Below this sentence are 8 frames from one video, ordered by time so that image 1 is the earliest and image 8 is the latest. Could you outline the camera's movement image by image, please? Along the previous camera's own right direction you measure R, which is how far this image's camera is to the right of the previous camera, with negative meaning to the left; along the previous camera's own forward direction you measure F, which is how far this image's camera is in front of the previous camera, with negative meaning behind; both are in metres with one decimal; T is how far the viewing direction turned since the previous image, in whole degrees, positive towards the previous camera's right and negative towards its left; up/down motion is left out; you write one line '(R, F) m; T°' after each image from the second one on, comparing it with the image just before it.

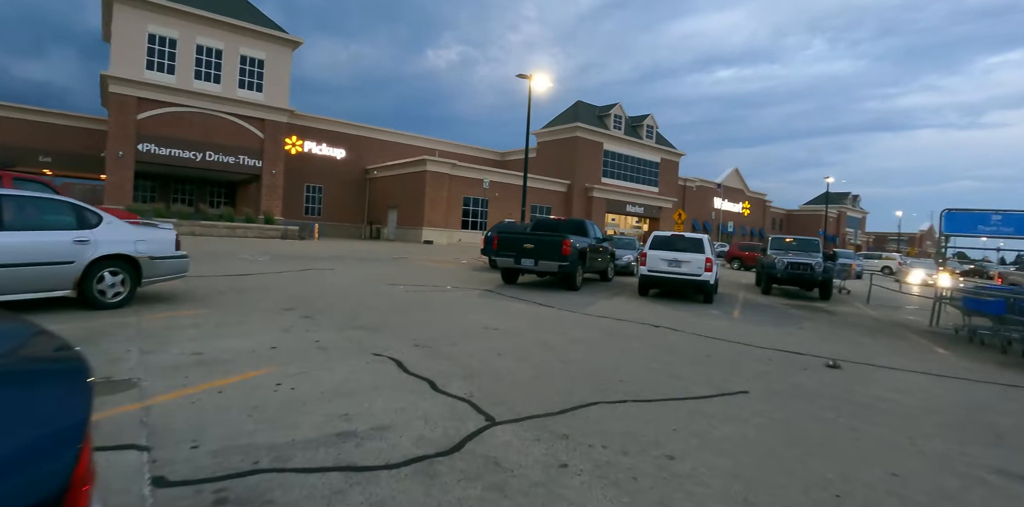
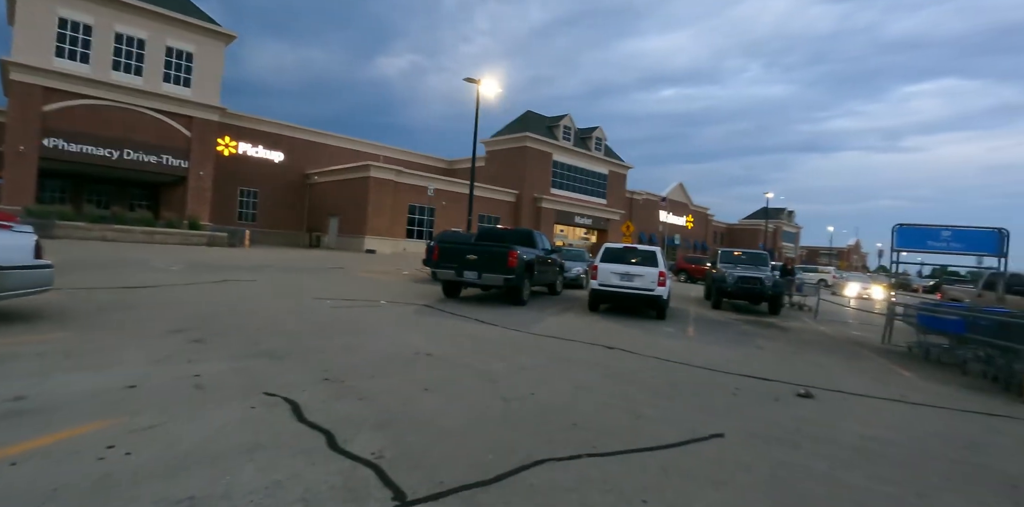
(+0.2, +1.1) m; +5°
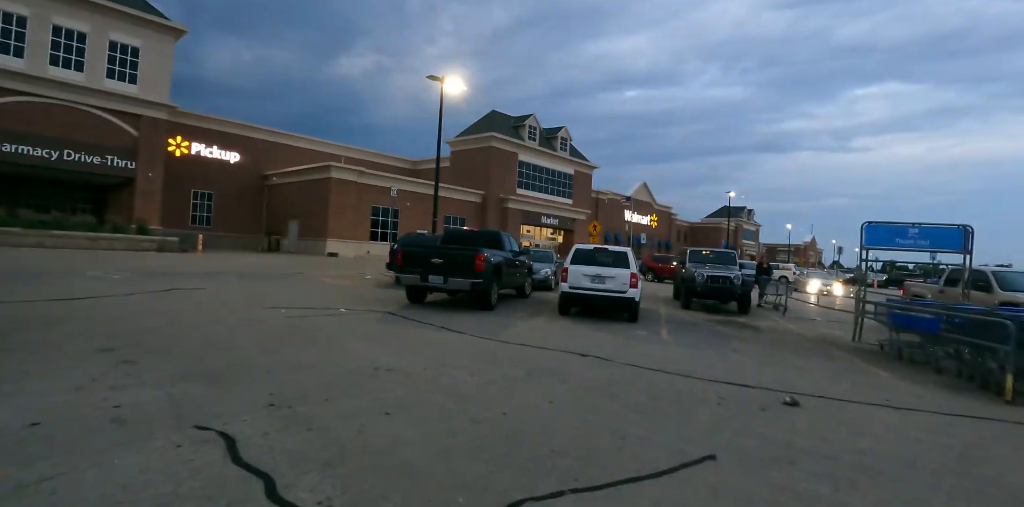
(0.0, +0.5) m; +4°
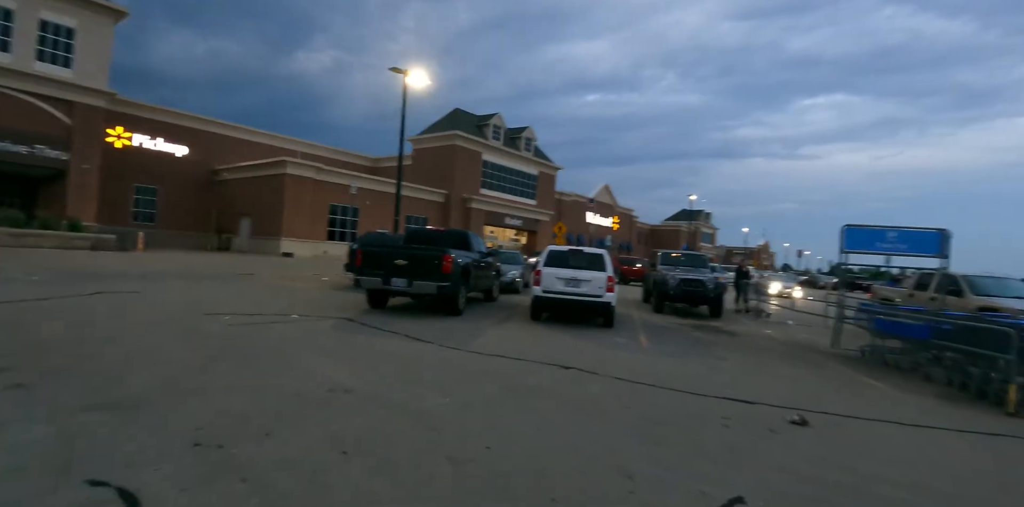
(-0.2, +0.8) m; +4°
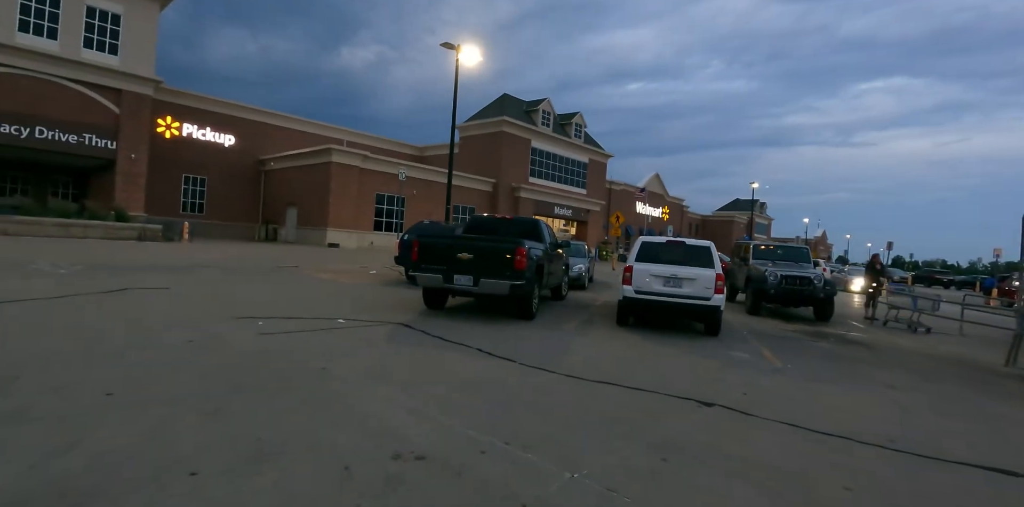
(-0.9, +2.1) m; -4°
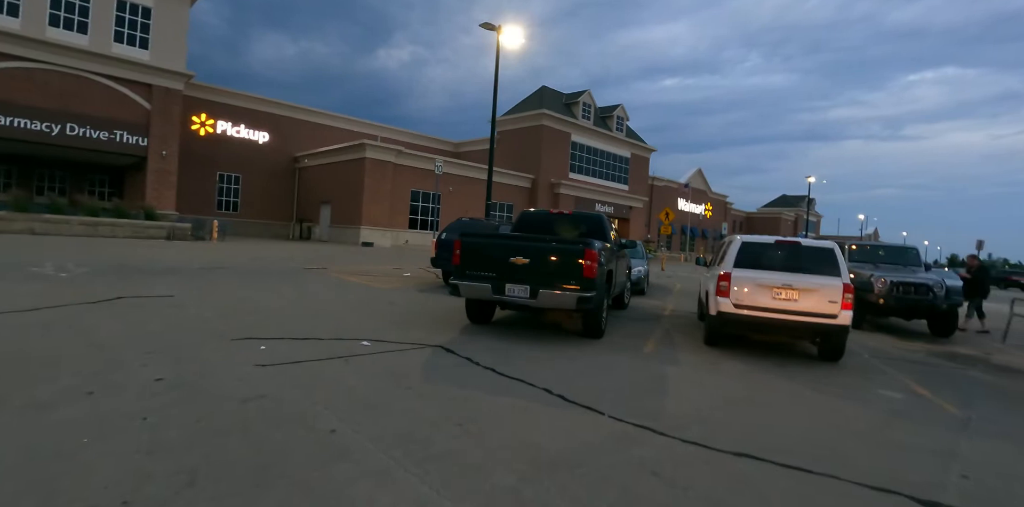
(-0.5, +2.0) m; -4°
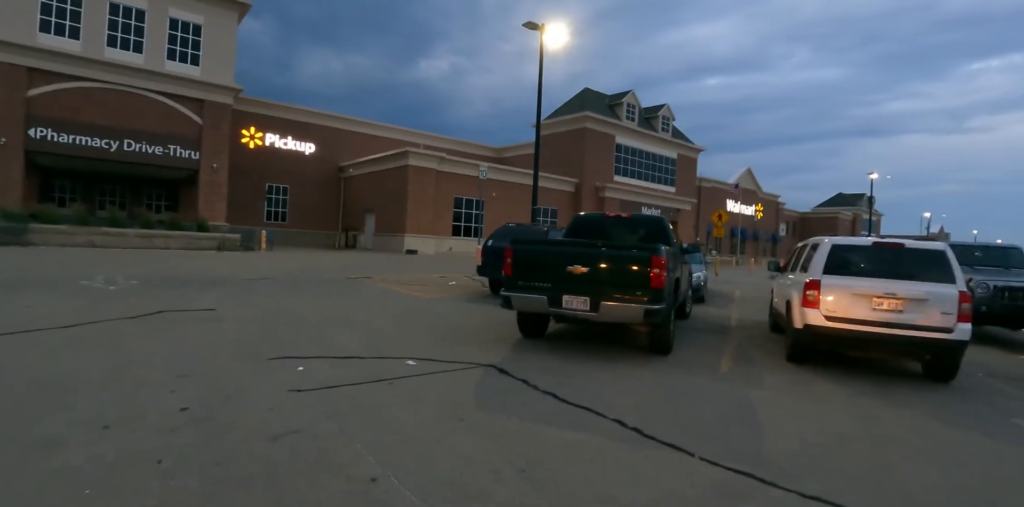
(-0.2, +0.7) m; -5°
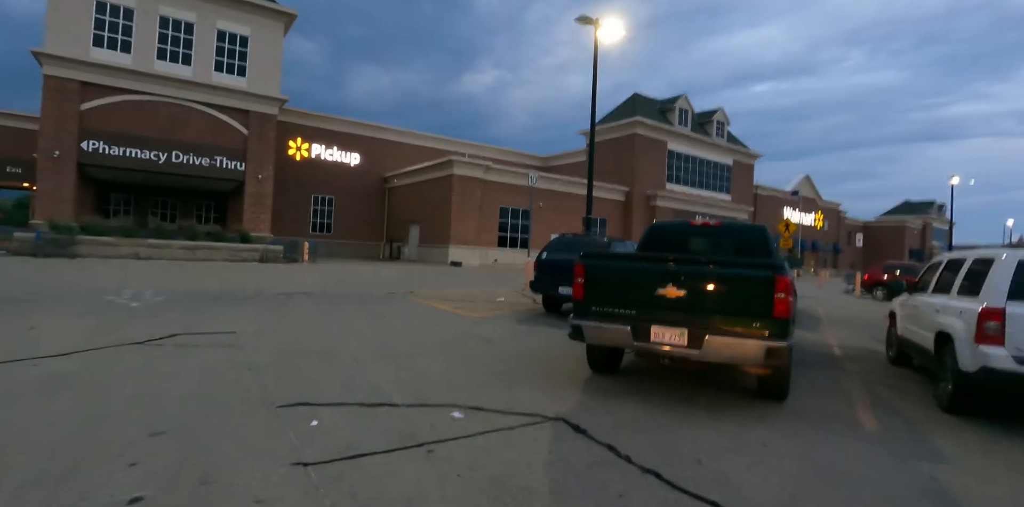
(-0.3, +1.5) m; -5°
